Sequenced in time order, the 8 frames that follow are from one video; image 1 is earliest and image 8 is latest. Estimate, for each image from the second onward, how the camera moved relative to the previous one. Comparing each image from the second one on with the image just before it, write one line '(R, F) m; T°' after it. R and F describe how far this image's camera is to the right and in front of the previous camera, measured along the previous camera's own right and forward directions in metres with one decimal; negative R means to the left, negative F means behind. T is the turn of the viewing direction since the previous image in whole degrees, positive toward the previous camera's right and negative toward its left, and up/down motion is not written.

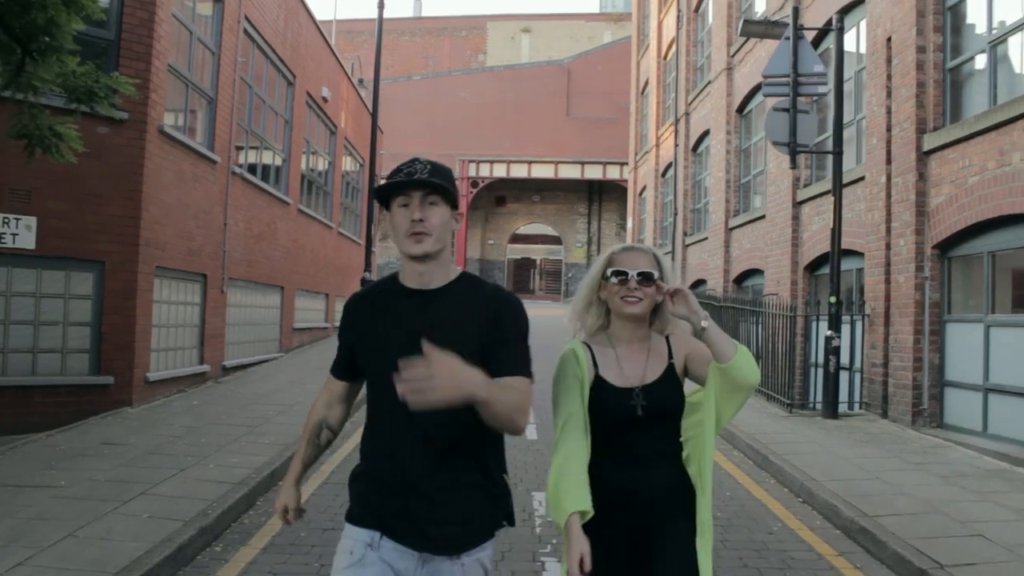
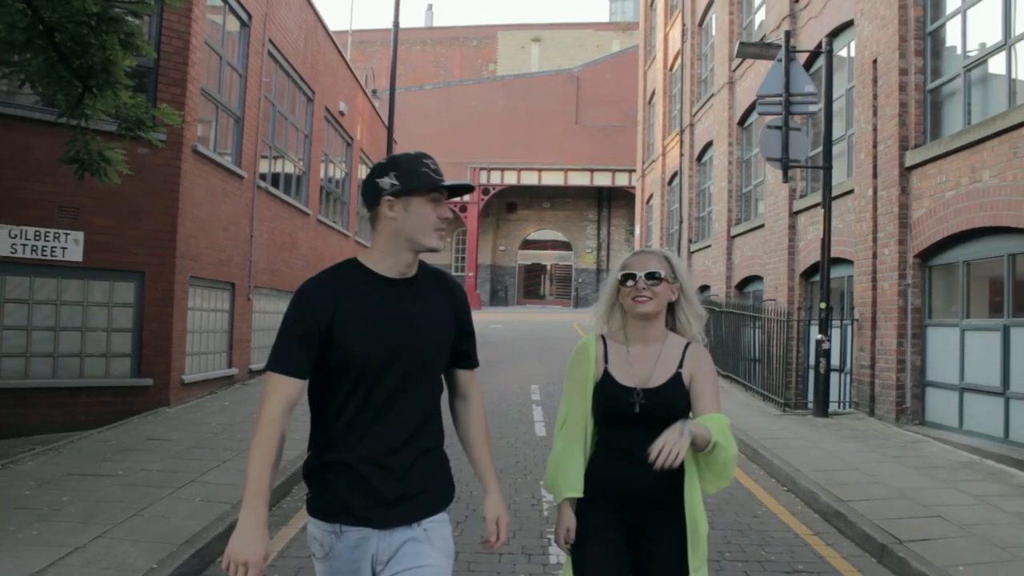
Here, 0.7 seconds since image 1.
(0.0, -0.7) m; -1°
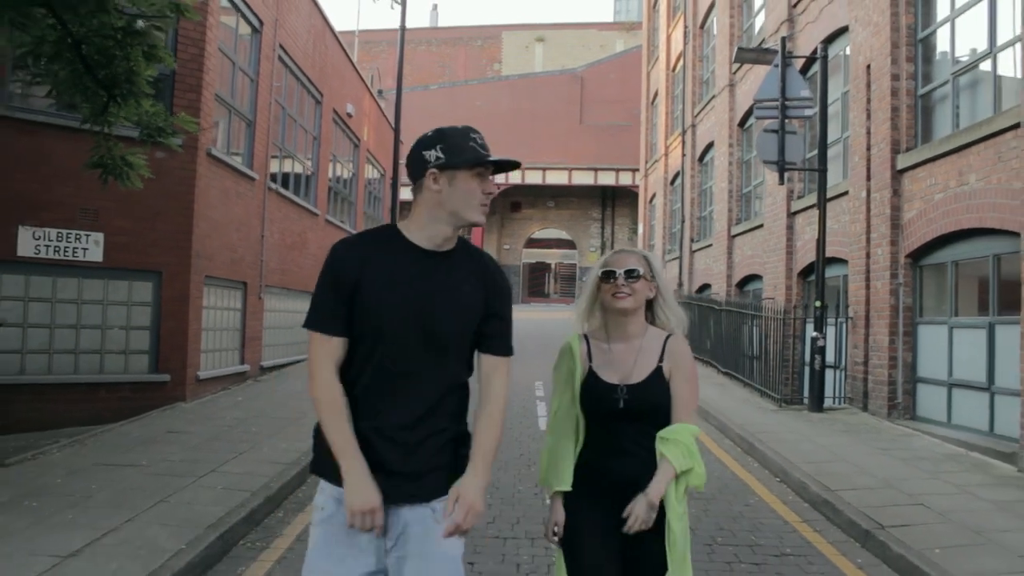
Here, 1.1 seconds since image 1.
(0.0, -0.3) m; 0°
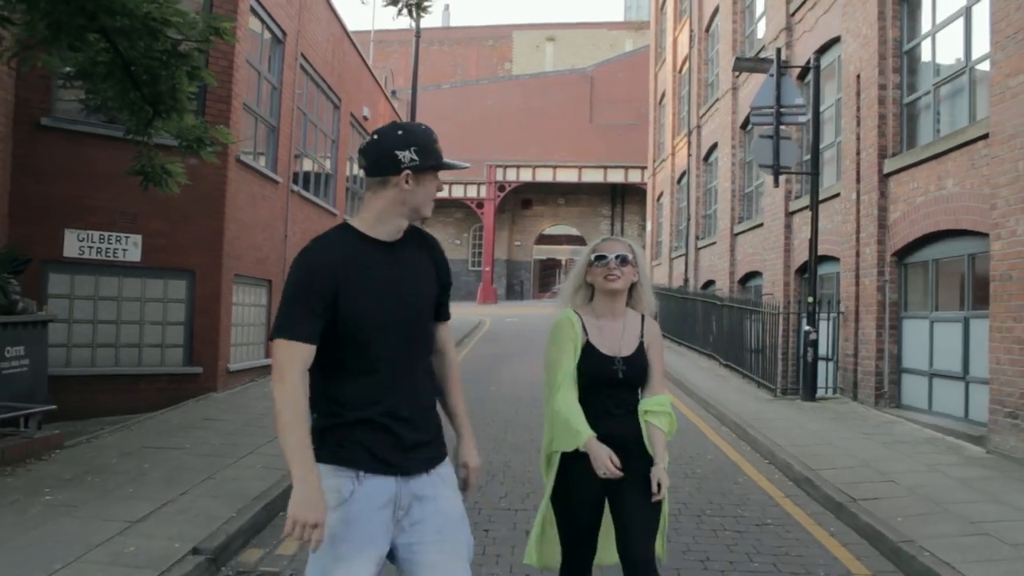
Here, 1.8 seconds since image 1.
(0.0, -0.7) m; -1°
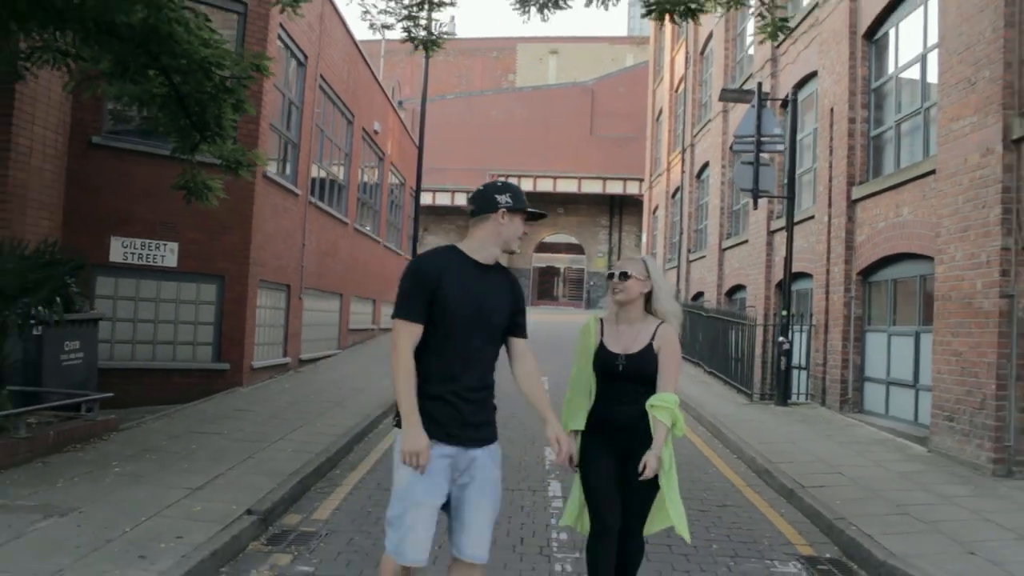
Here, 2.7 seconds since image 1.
(0.0, -1.0) m; 0°
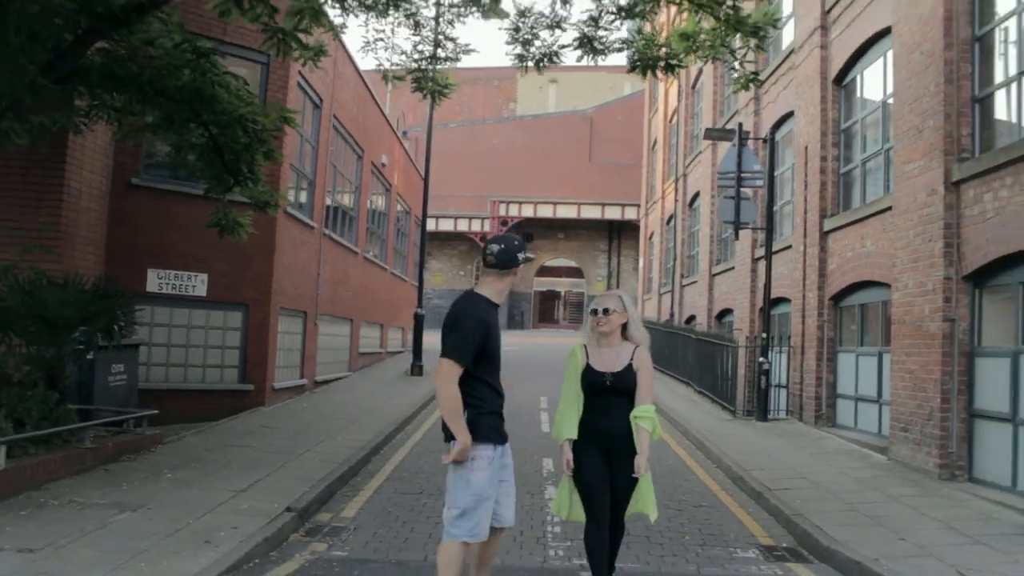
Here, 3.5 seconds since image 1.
(0.0, -1.0) m; 0°
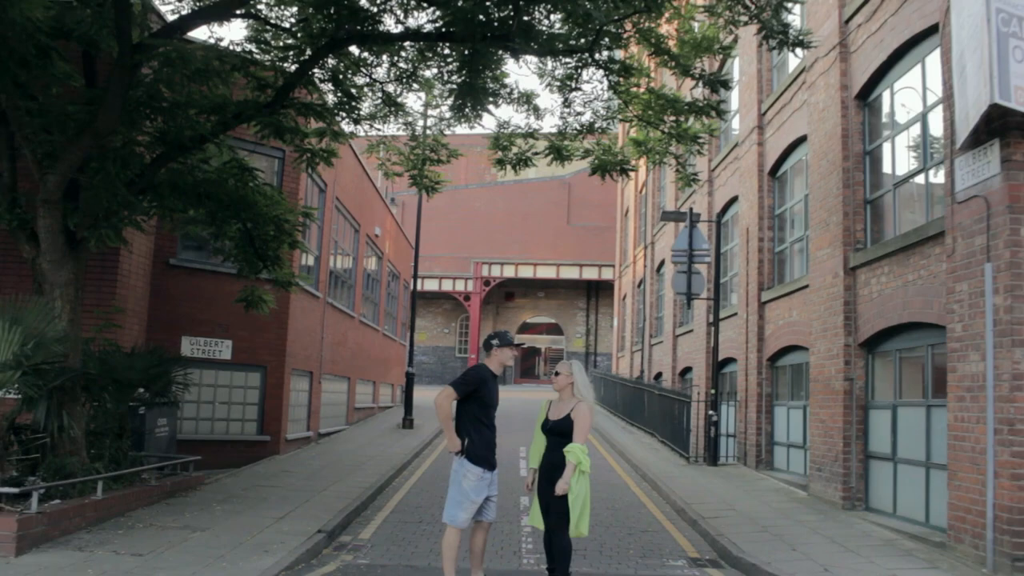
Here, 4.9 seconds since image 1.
(0.0, -2.0) m; +1°
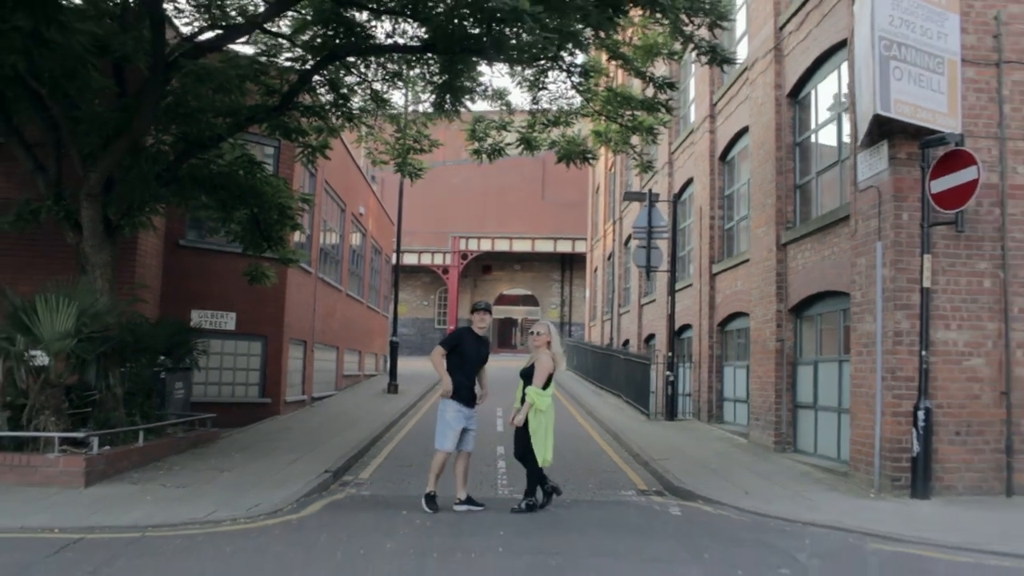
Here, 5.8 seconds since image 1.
(0.0, -1.6) m; +1°
